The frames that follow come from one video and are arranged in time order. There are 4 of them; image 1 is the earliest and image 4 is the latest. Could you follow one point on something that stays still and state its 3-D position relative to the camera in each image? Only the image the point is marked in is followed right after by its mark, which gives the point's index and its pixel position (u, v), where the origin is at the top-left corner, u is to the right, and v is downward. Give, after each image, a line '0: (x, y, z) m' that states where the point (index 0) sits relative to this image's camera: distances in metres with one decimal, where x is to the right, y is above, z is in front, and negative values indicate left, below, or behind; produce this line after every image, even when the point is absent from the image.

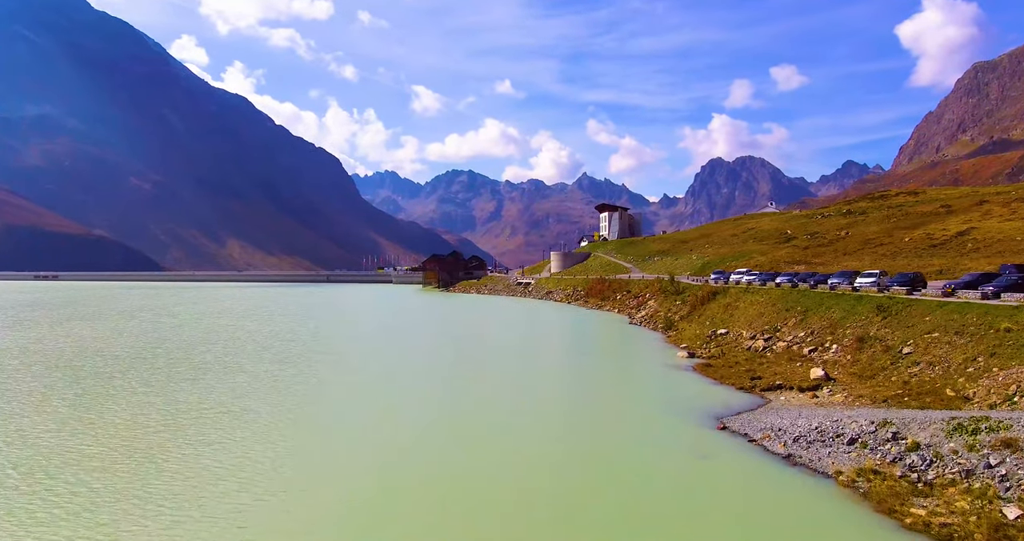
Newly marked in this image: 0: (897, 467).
0: (+11.2, -5.7, +18.0) m
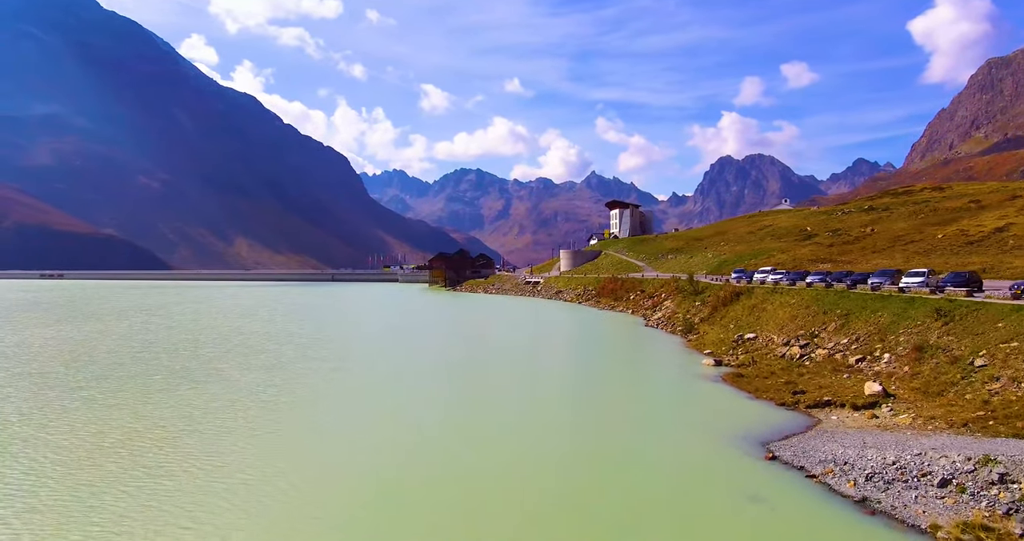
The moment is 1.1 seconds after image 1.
0: (+11.4, -5.7, +14.0) m
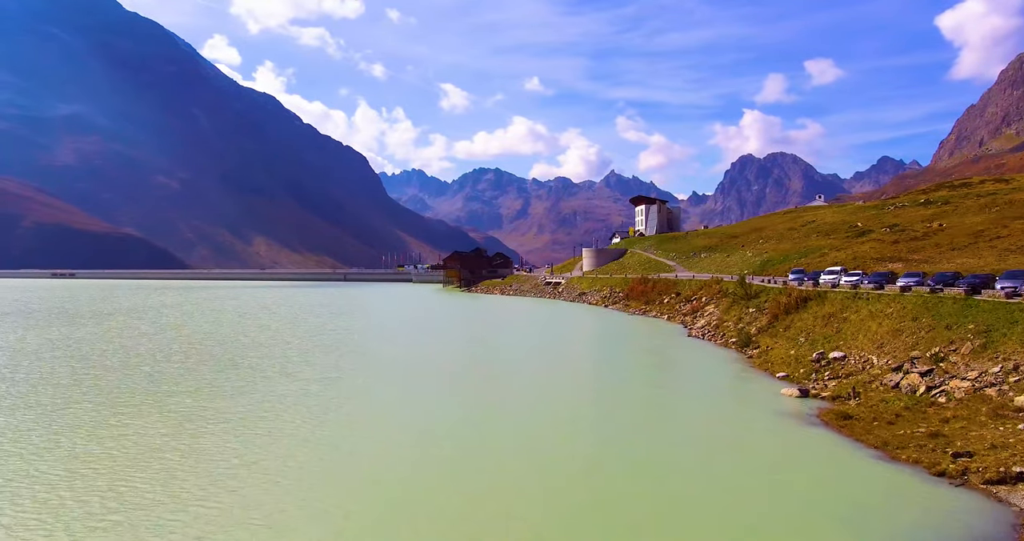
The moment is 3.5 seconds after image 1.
0: (+11.6, -5.7, +4.8) m
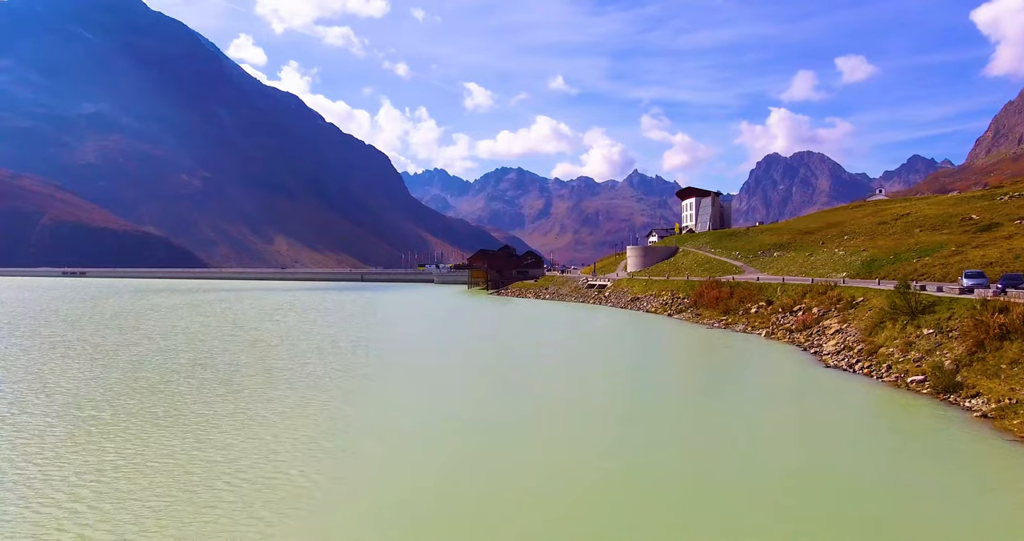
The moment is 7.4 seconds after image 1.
0: (+13.6, -5.9, -10.9) m
